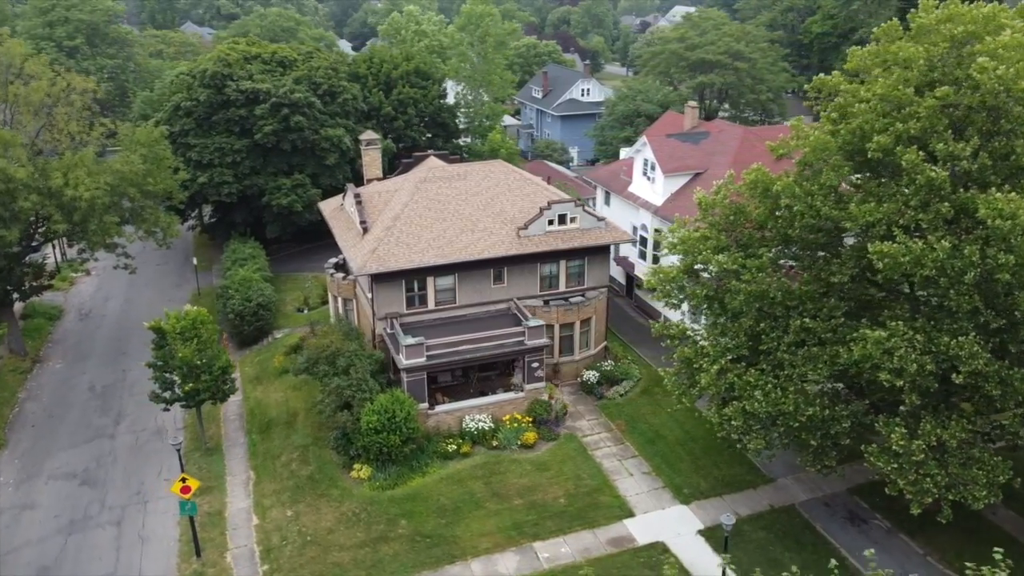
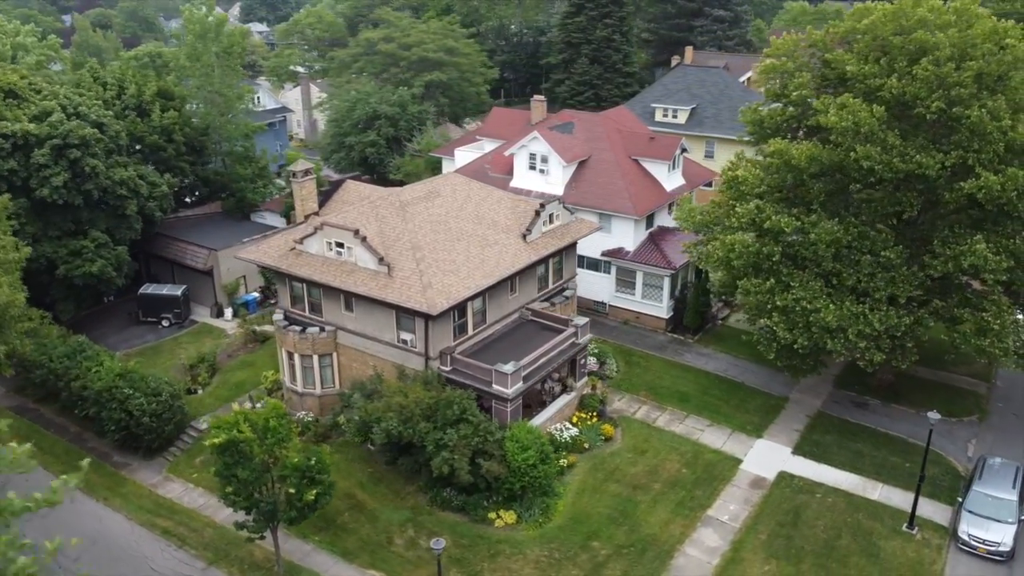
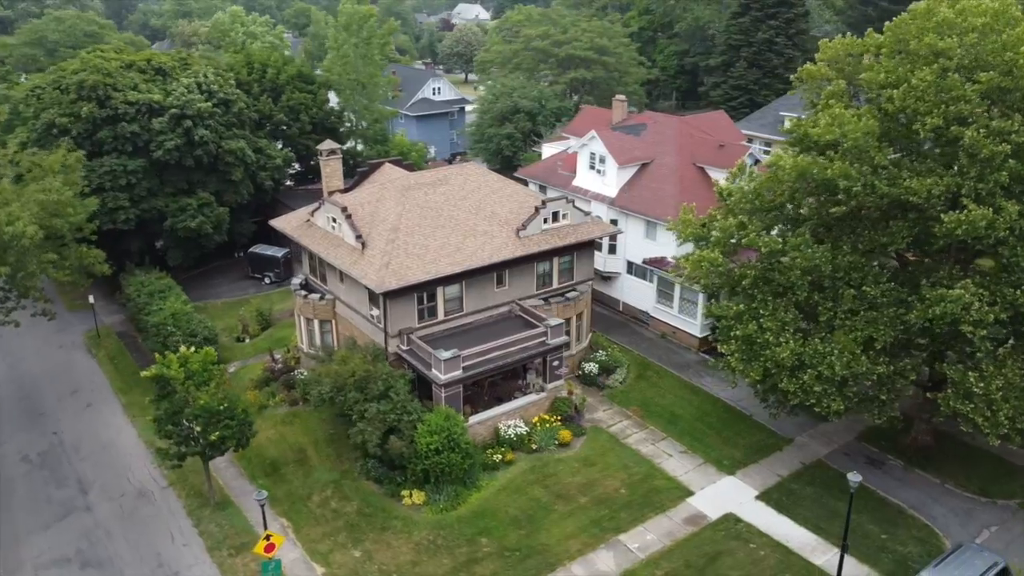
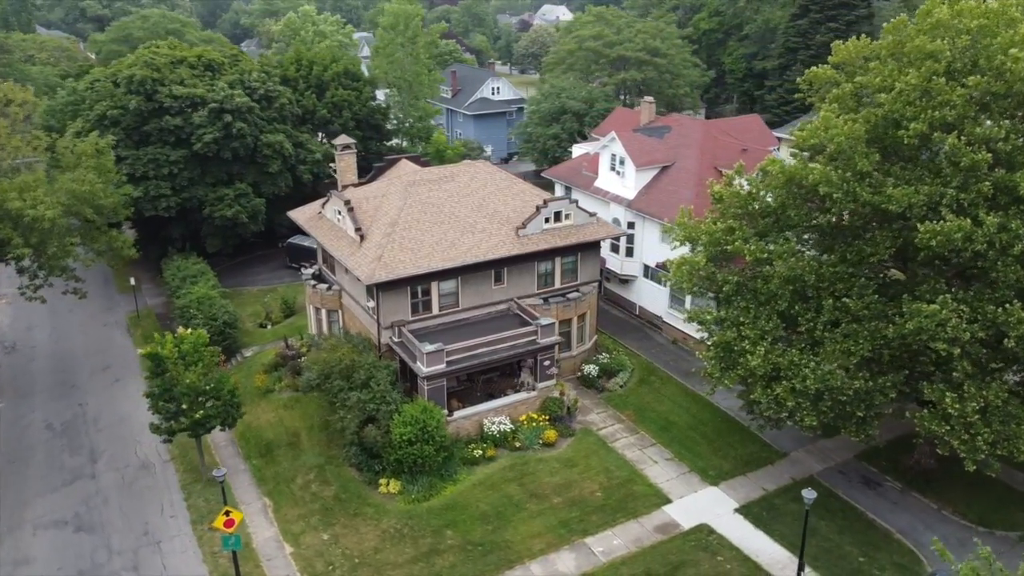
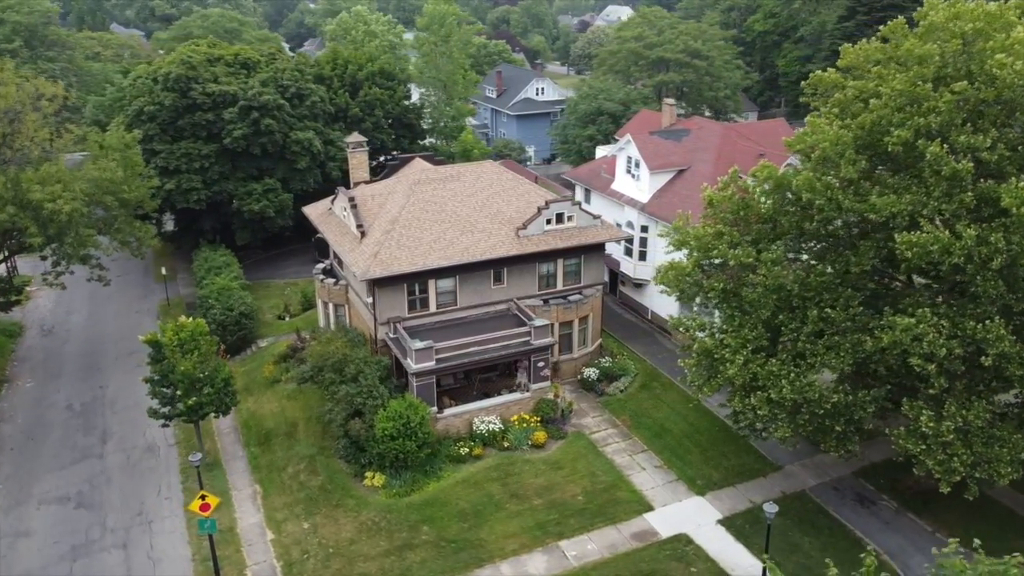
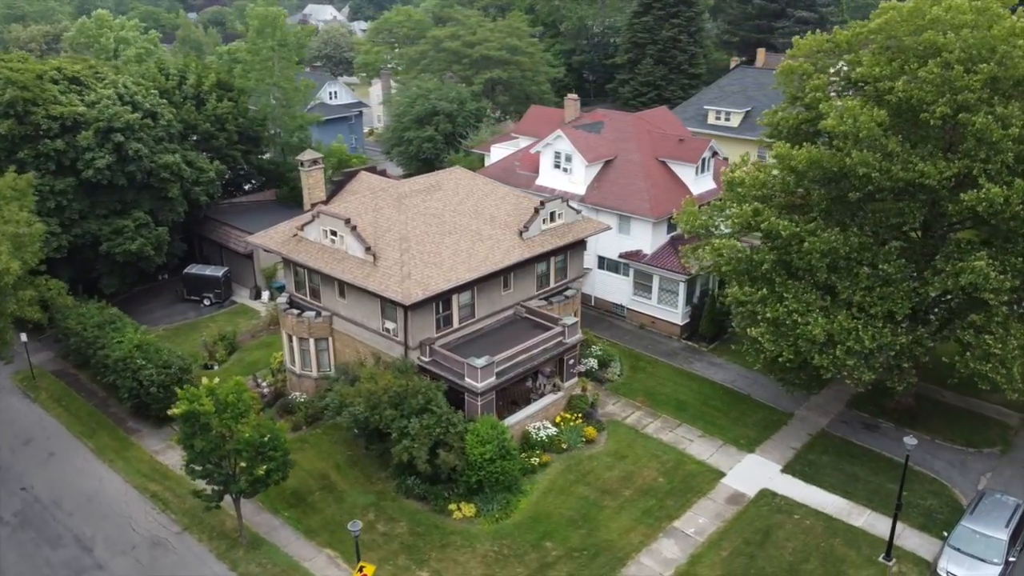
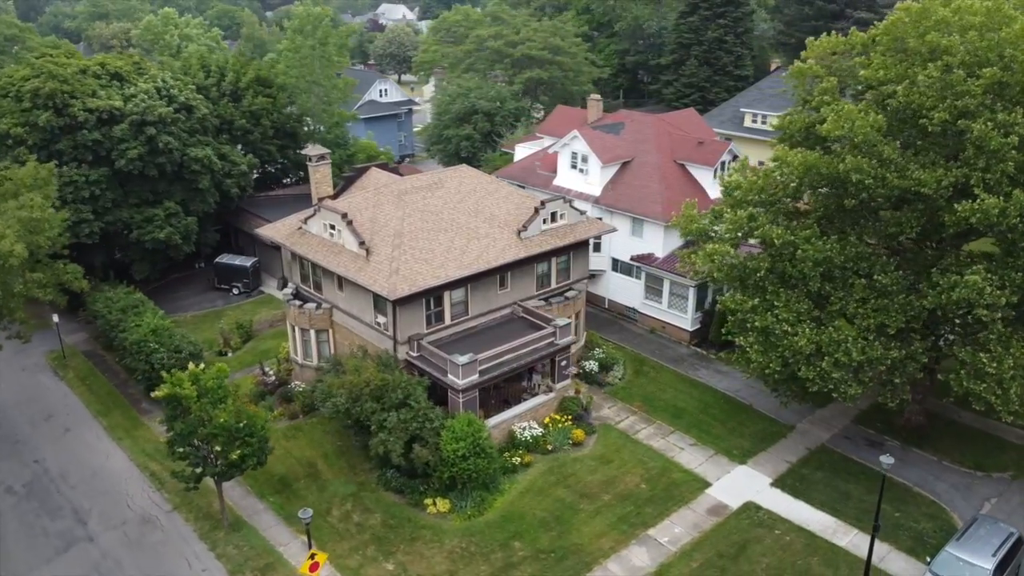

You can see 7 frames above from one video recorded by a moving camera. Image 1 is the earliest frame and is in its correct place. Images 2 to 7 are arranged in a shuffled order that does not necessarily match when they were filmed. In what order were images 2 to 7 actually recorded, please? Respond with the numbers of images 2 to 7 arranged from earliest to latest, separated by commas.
5, 4, 3, 7, 6, 2
